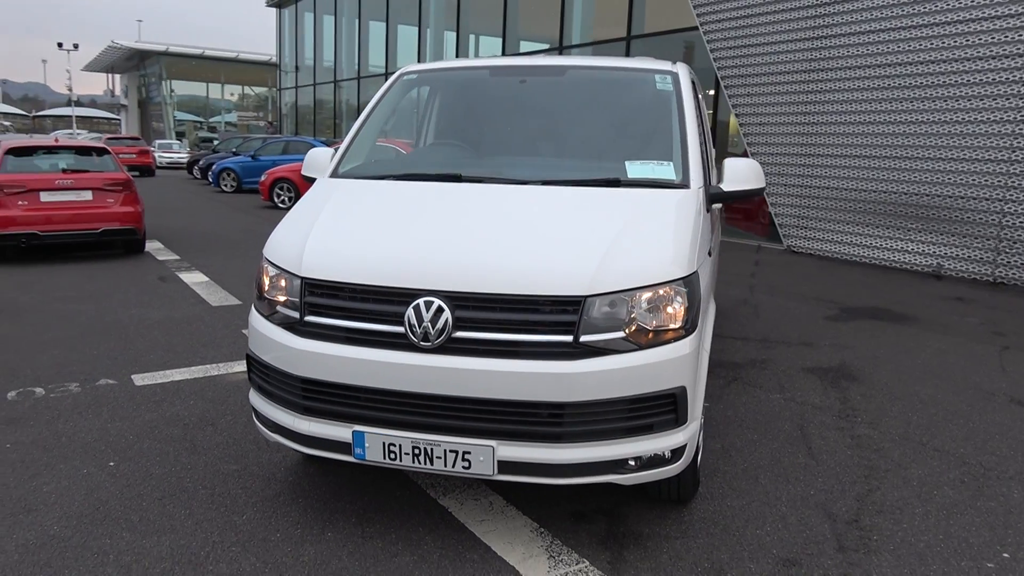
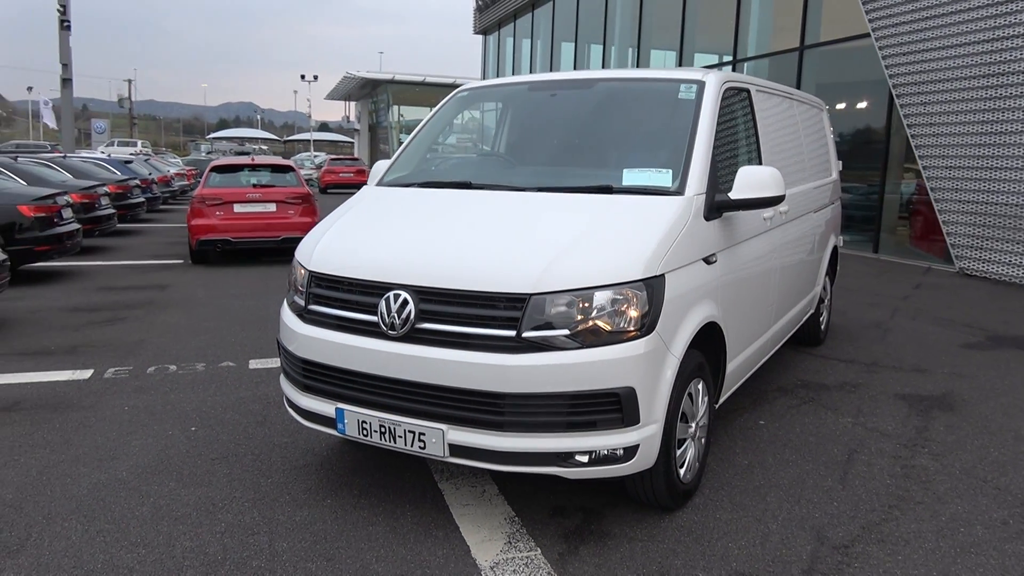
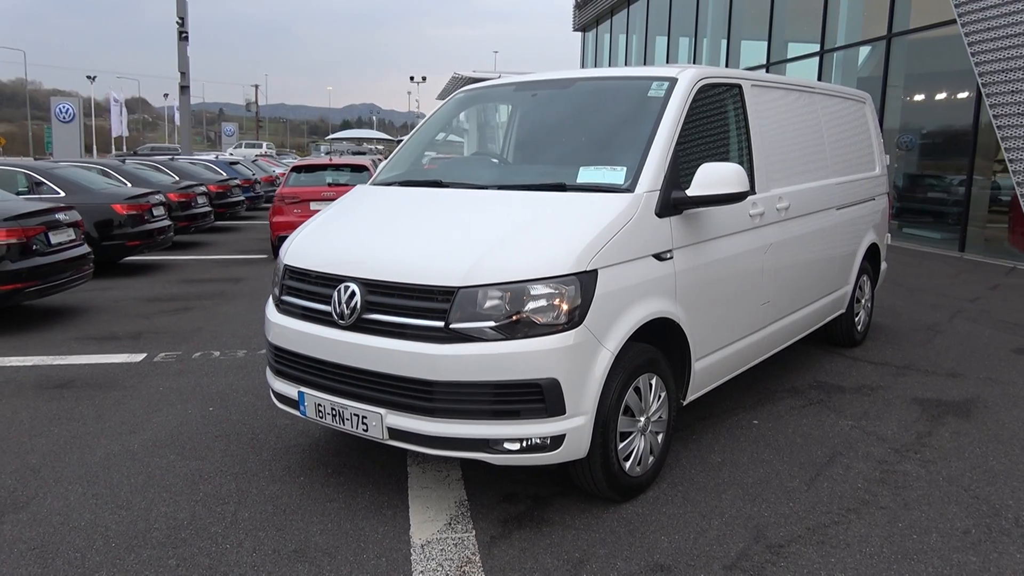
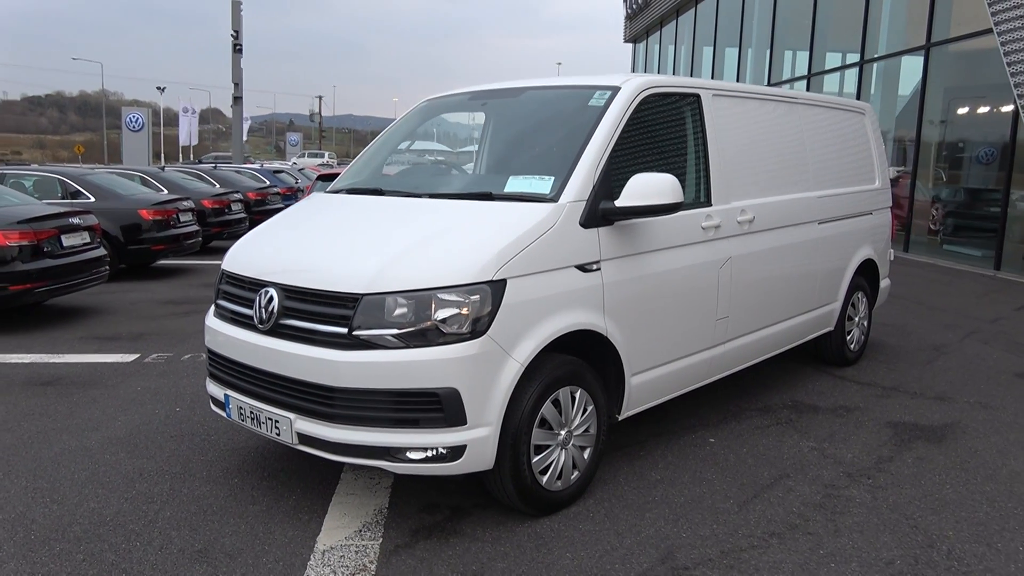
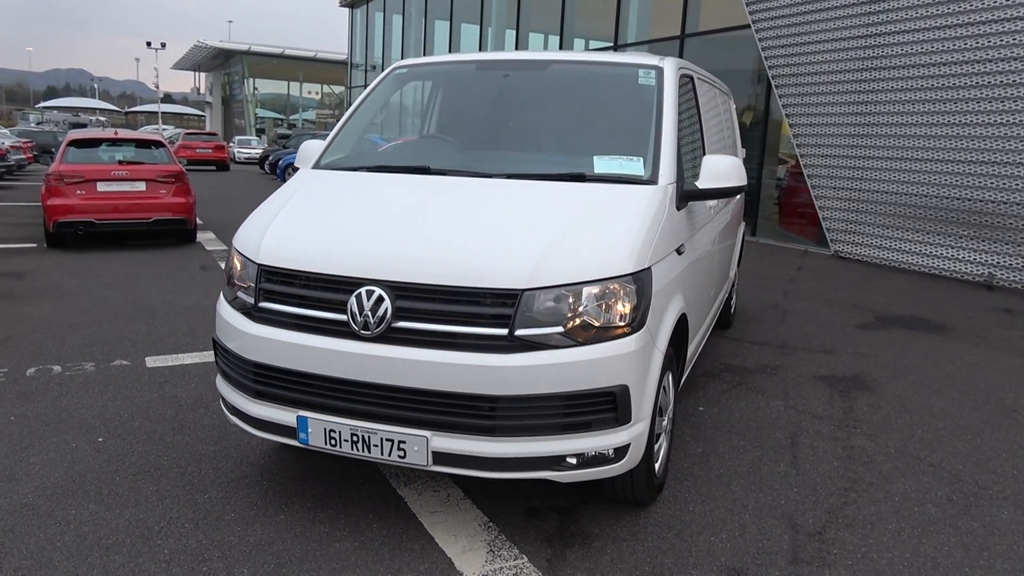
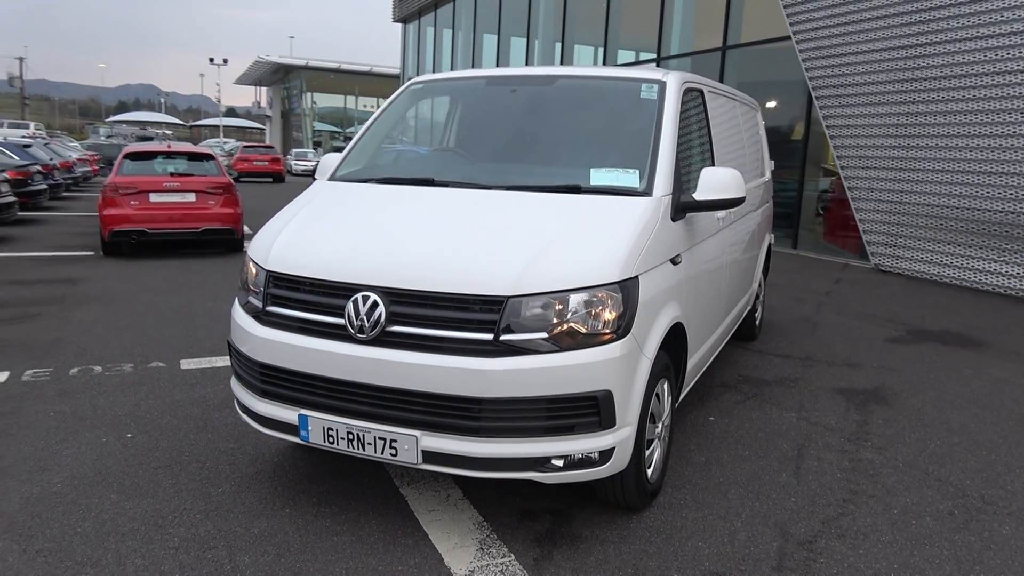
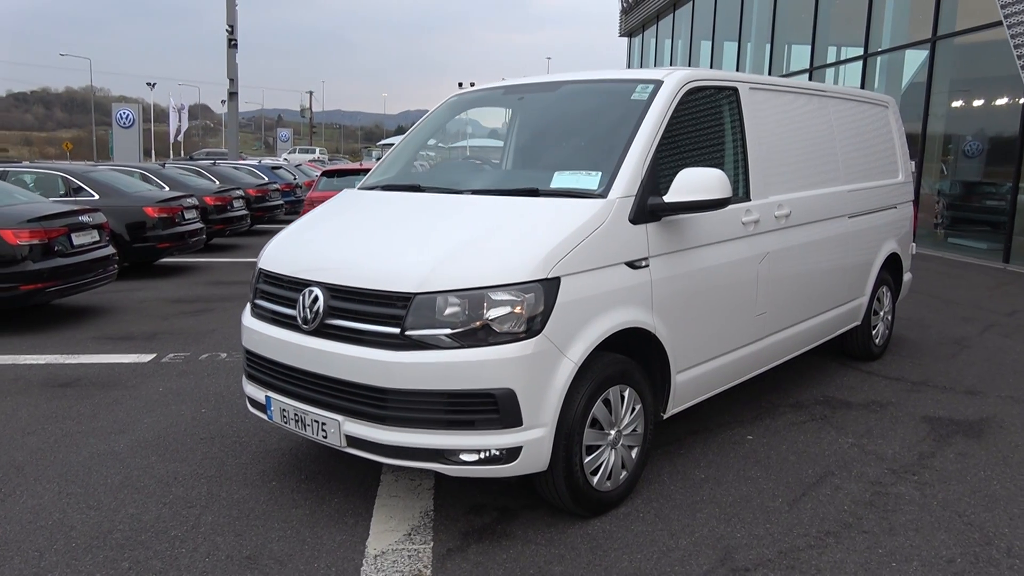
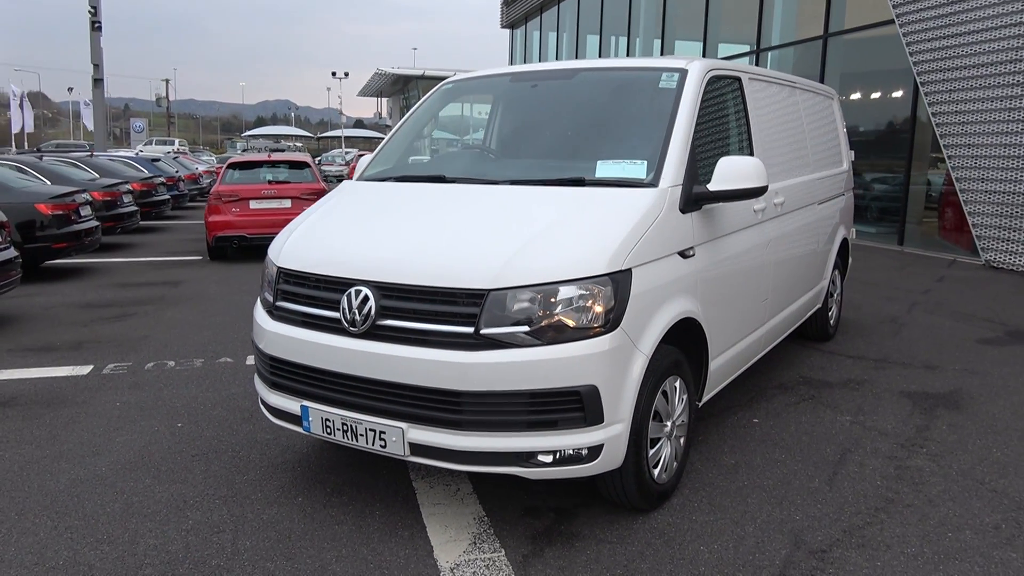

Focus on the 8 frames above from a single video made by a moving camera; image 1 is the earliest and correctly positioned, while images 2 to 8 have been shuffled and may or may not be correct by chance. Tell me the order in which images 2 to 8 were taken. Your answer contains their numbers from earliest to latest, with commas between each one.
5, 6, 2, 8, 3, 7, 4
